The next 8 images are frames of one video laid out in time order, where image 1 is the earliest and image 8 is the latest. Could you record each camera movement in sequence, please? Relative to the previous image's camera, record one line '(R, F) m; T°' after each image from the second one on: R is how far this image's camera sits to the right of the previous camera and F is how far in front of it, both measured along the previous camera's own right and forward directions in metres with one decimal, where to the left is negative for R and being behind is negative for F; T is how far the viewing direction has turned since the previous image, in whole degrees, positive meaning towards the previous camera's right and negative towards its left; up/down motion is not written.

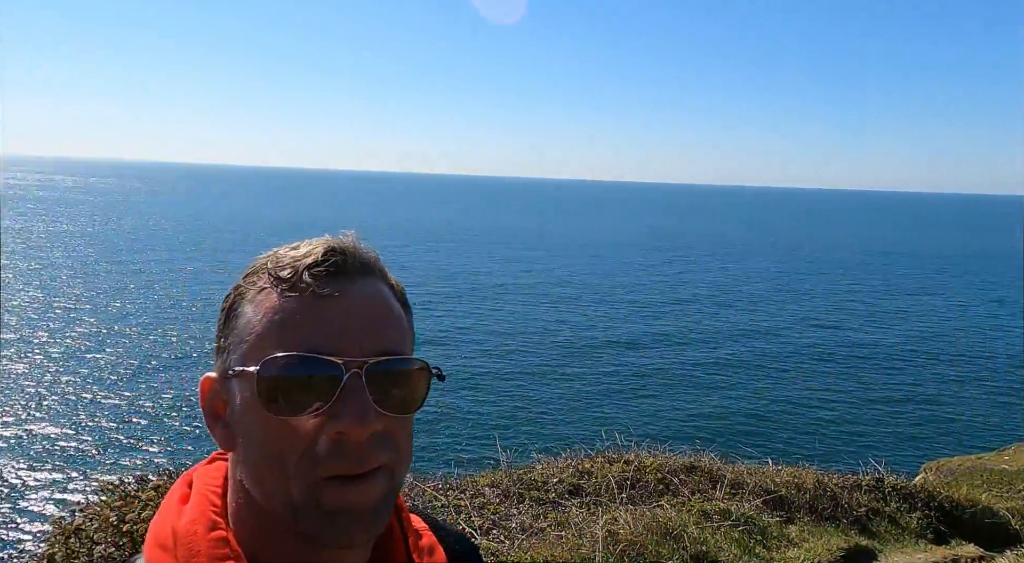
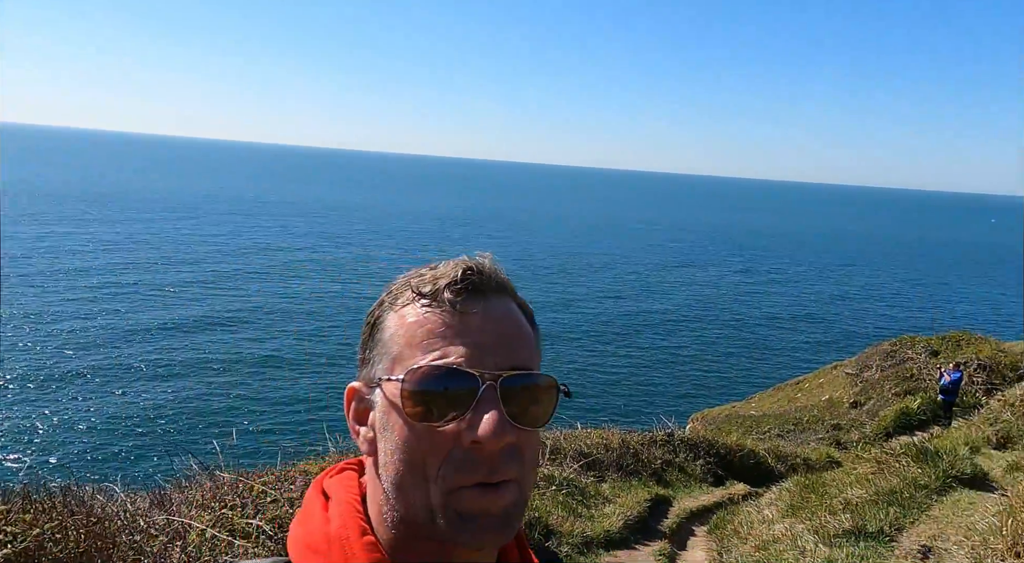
(-0.8, 0.0) m; +18°
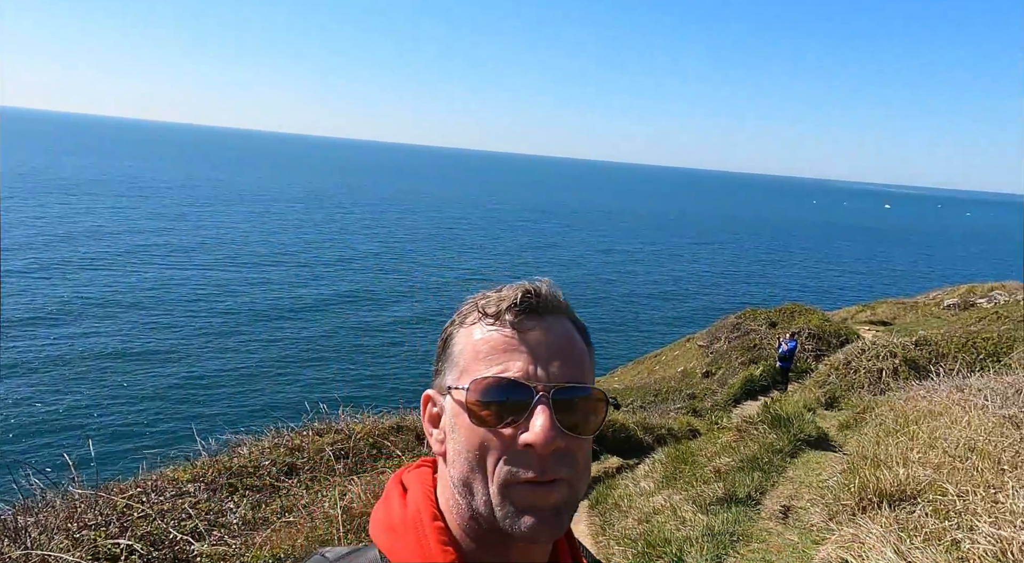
(-0.4, +0.1) m; +11°
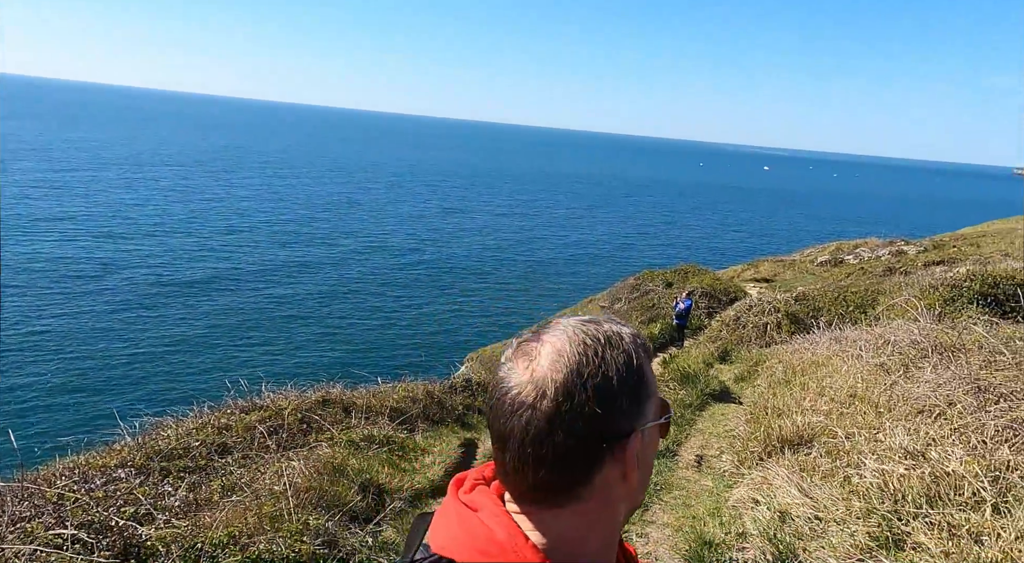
(-0.5, -0.4) m; +8°
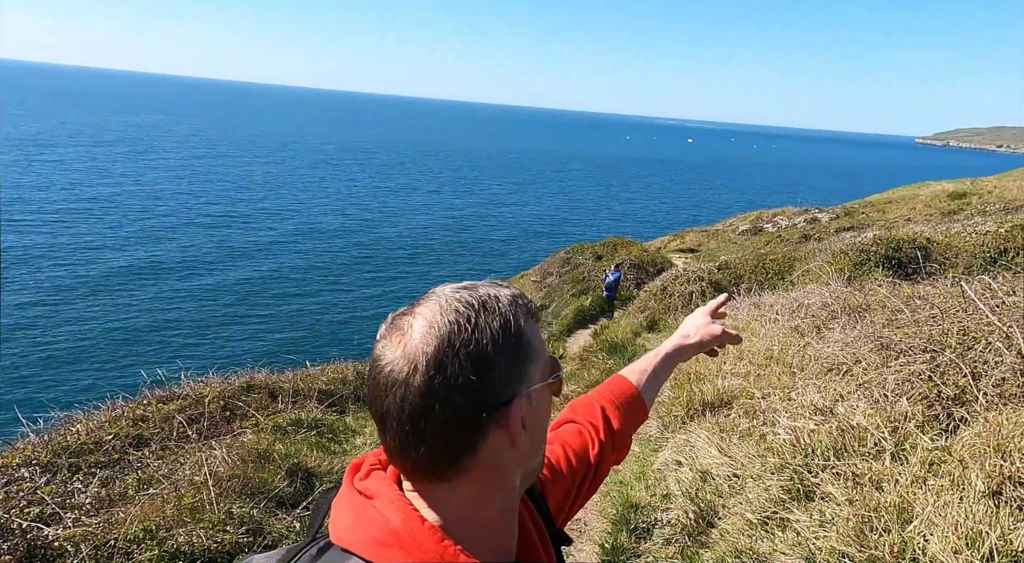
(+0.1, -0.1) m; +5°
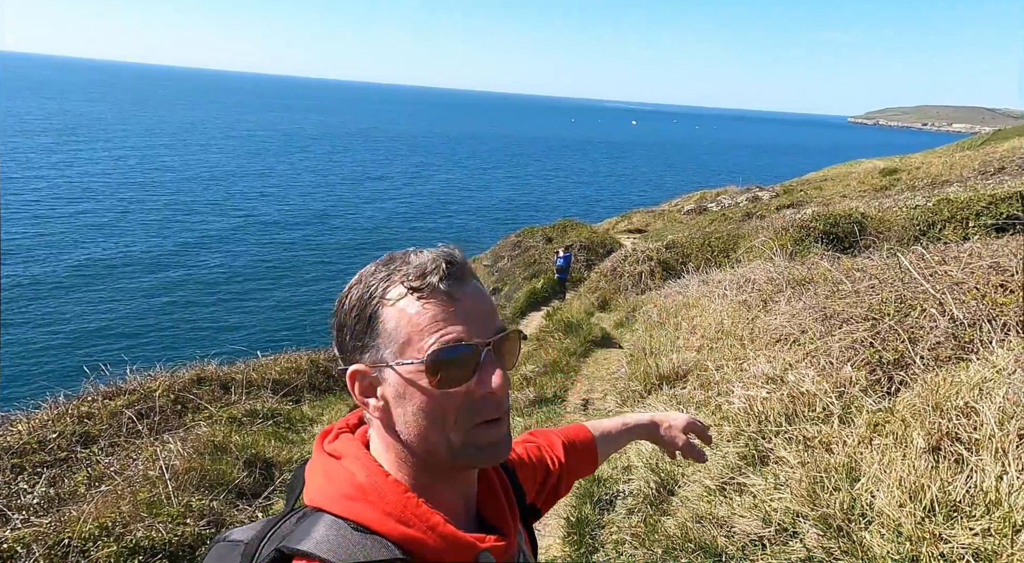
(-0.1, -0.1) m; +4°
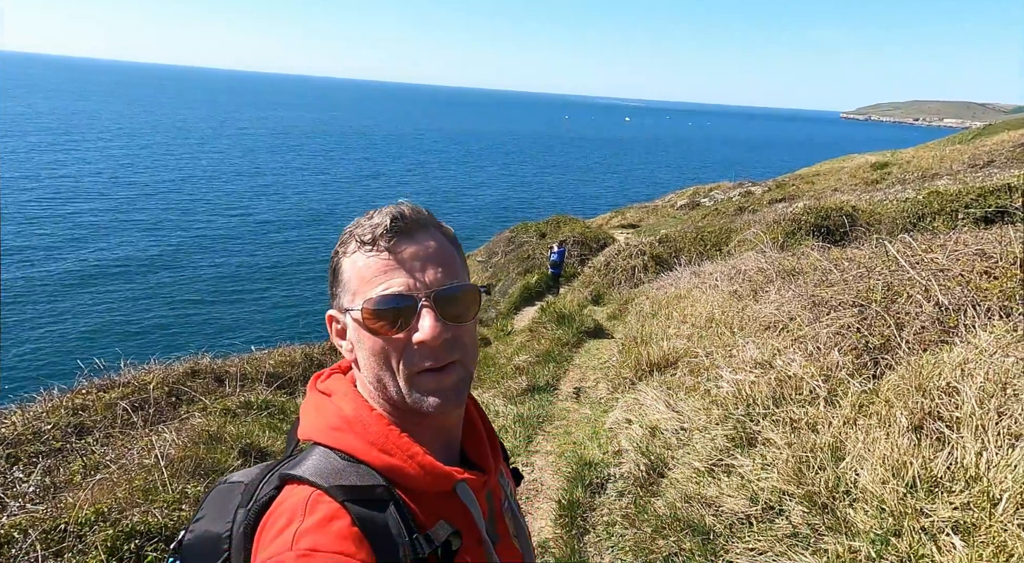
(0.0, -0.1) m; 0°
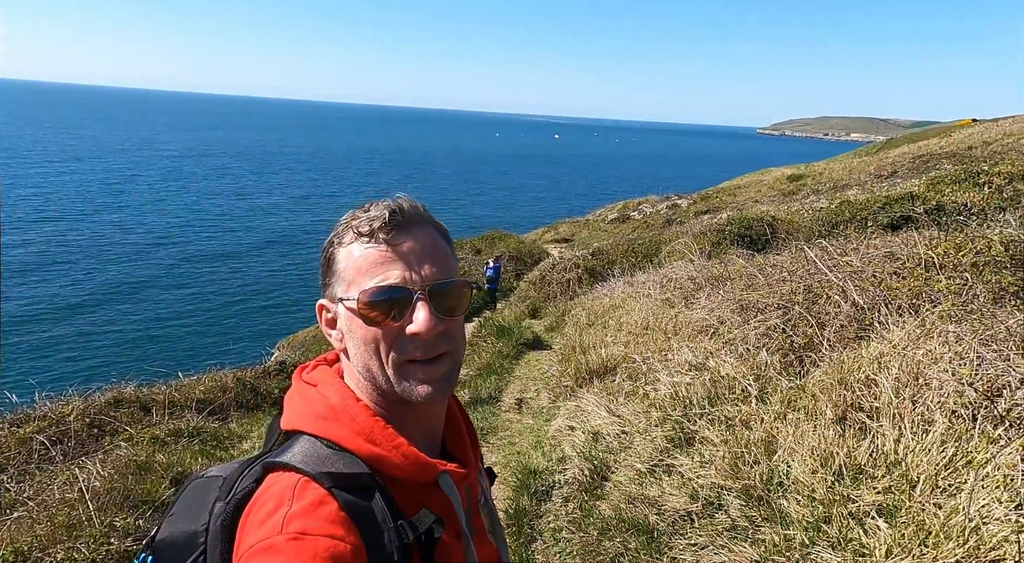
(-0.1, -0.1) m; +5°
